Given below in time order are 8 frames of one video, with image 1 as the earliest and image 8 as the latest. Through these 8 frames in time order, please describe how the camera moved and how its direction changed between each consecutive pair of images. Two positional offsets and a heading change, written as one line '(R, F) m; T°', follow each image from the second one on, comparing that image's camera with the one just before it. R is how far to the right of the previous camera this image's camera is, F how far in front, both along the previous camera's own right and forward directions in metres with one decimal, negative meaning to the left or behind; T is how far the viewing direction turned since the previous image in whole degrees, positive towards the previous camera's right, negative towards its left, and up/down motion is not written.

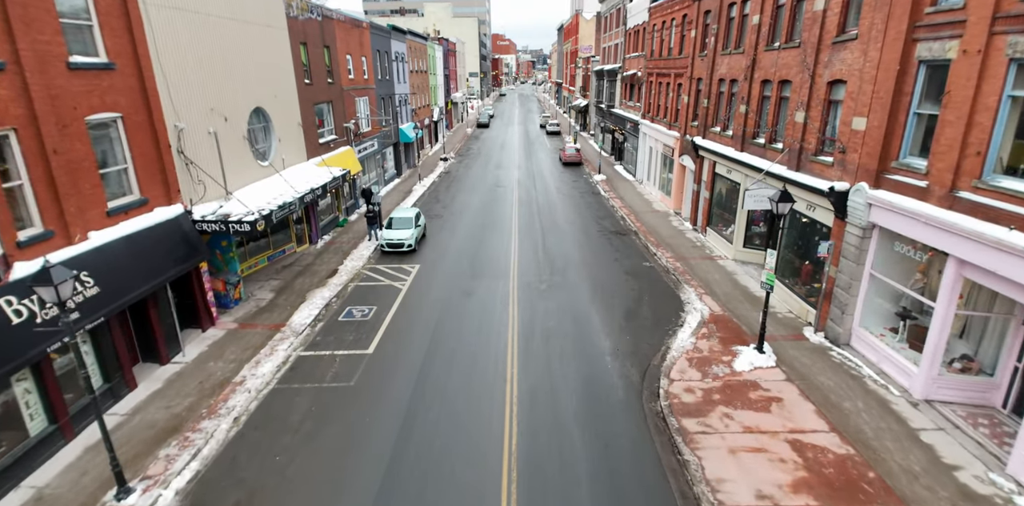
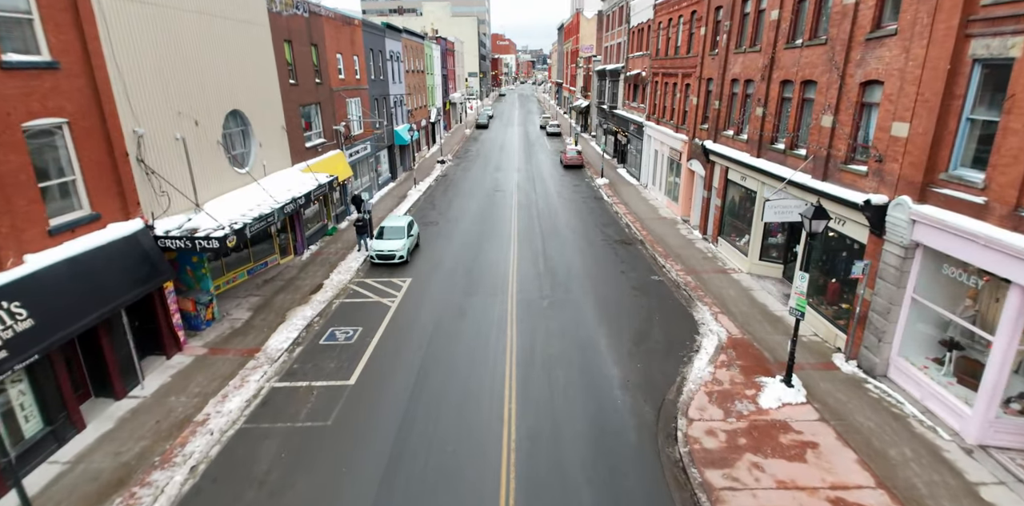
(0.0, +1.4) m; 0°
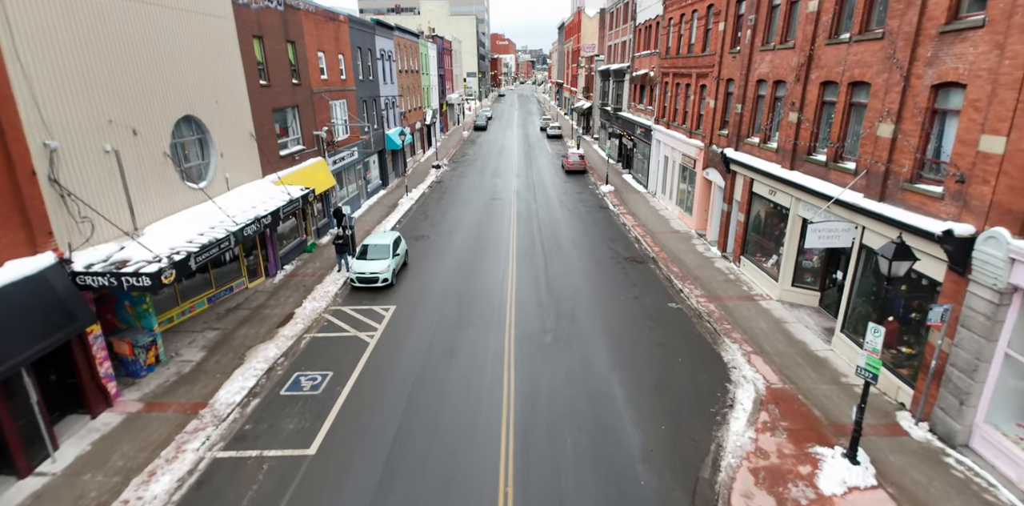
(0.0, +2.3) m; 0°
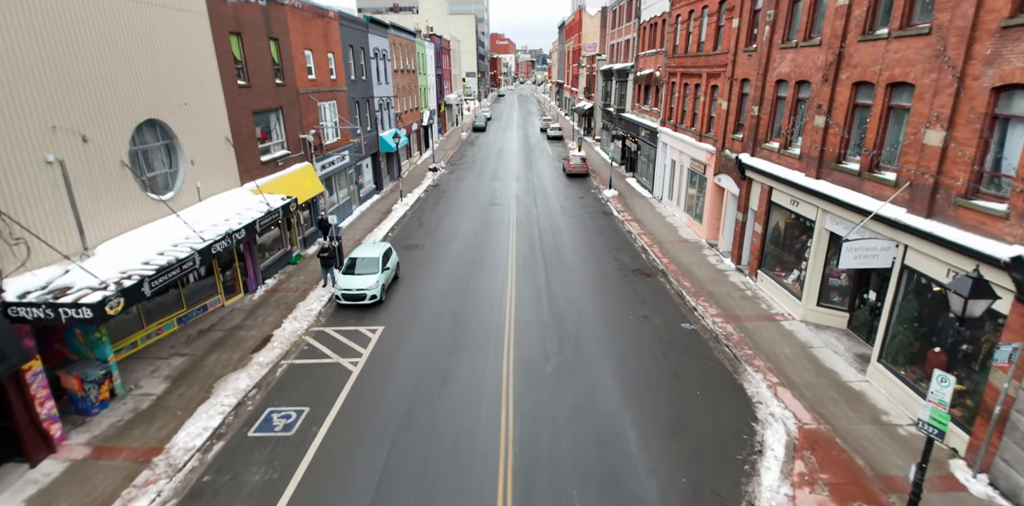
(0.0, +1.4) m; 0°
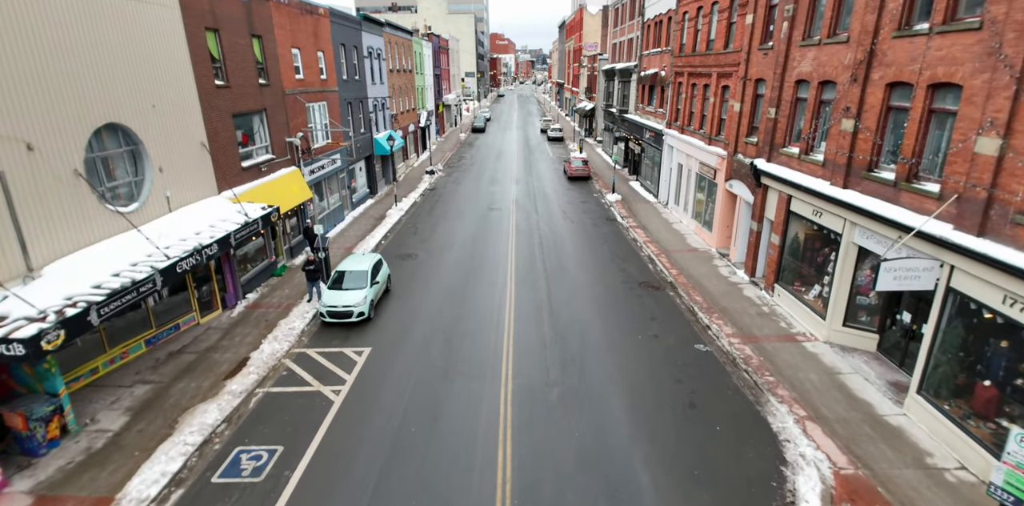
(0.0, +1.2) m; 0°
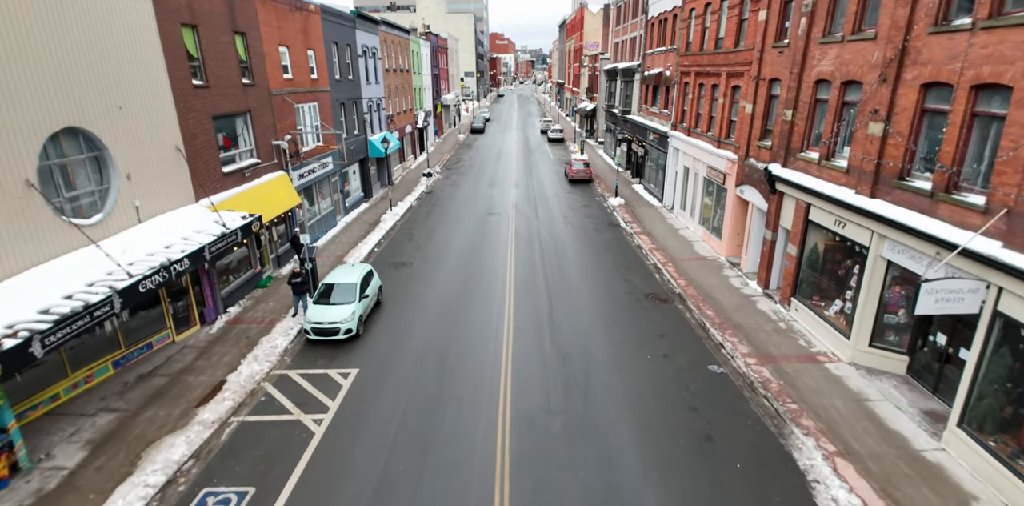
(0.0, +1.0) m; 0°
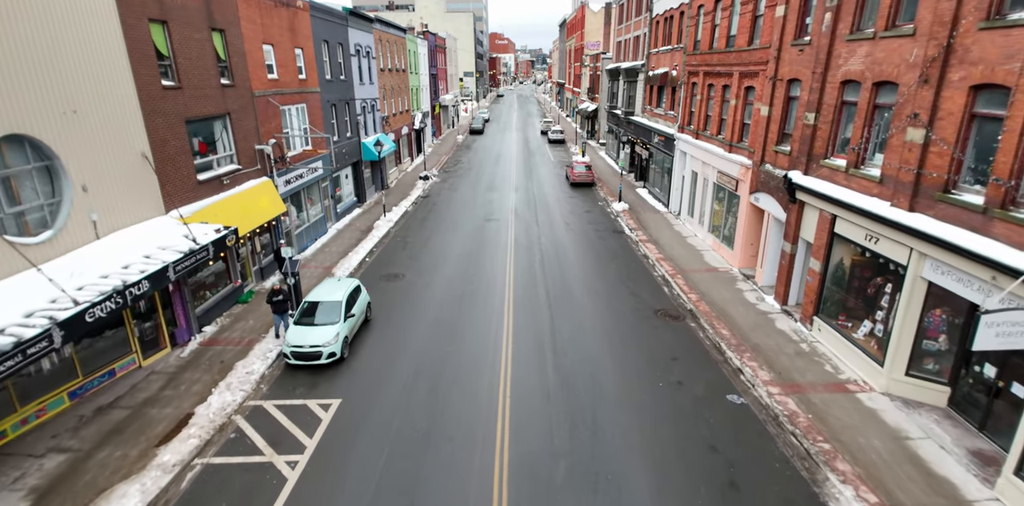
(0.0, +1.2) m; 0°
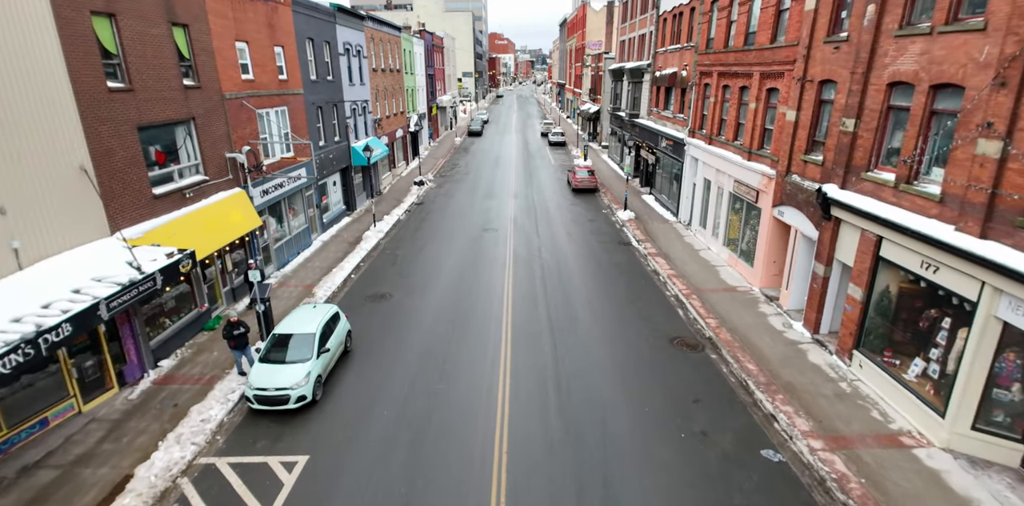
(0.0, +1.7) m; 0°
